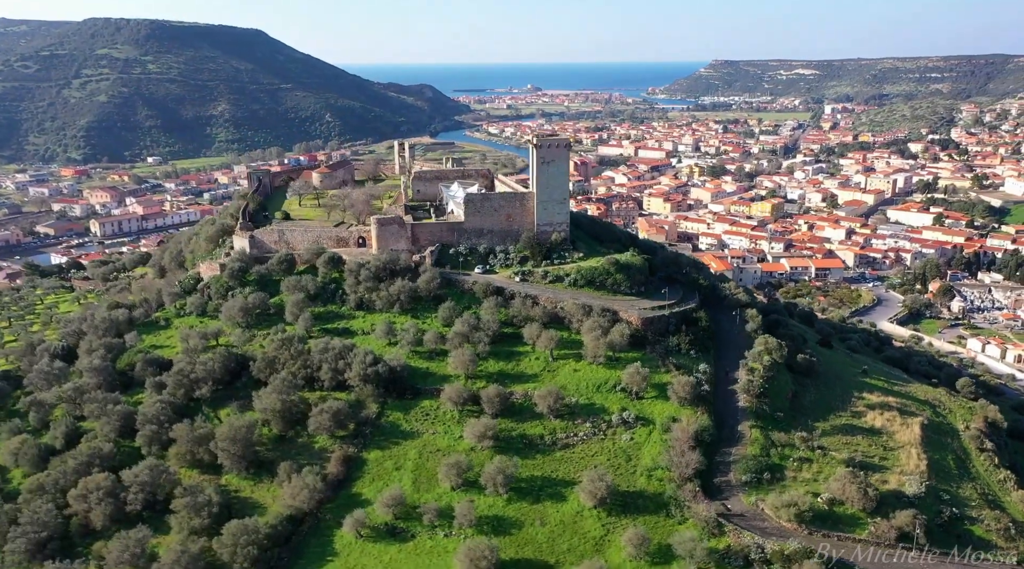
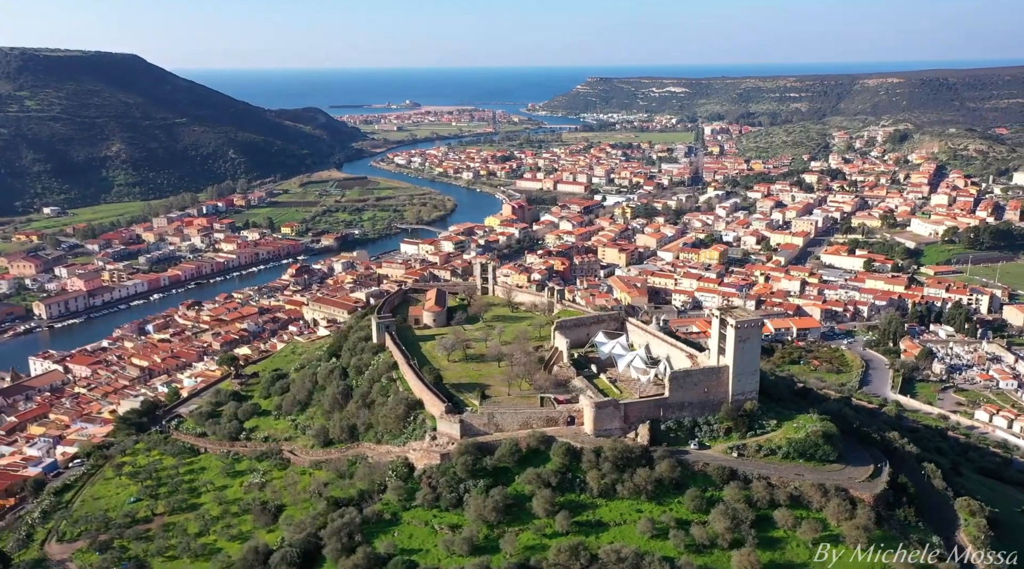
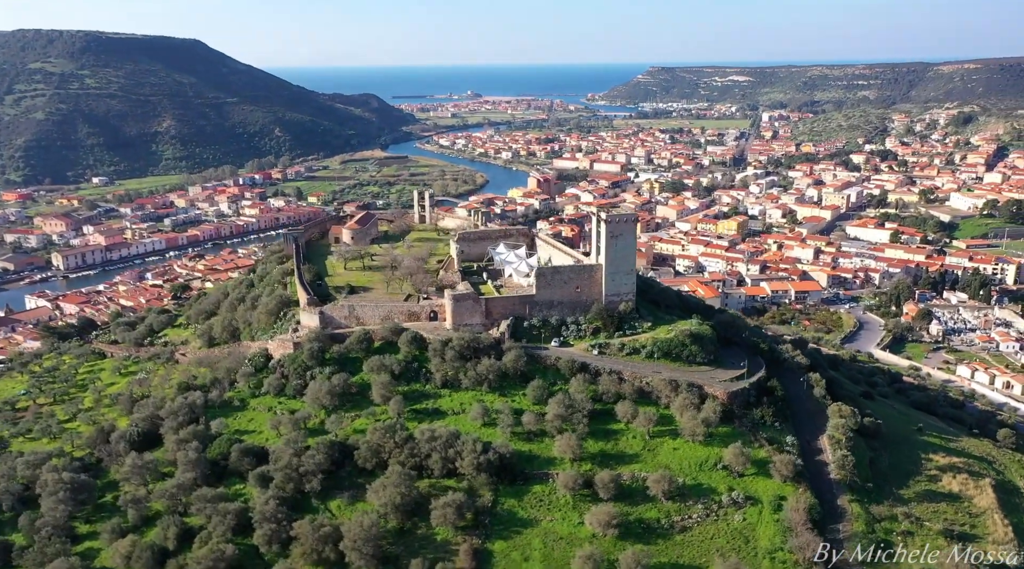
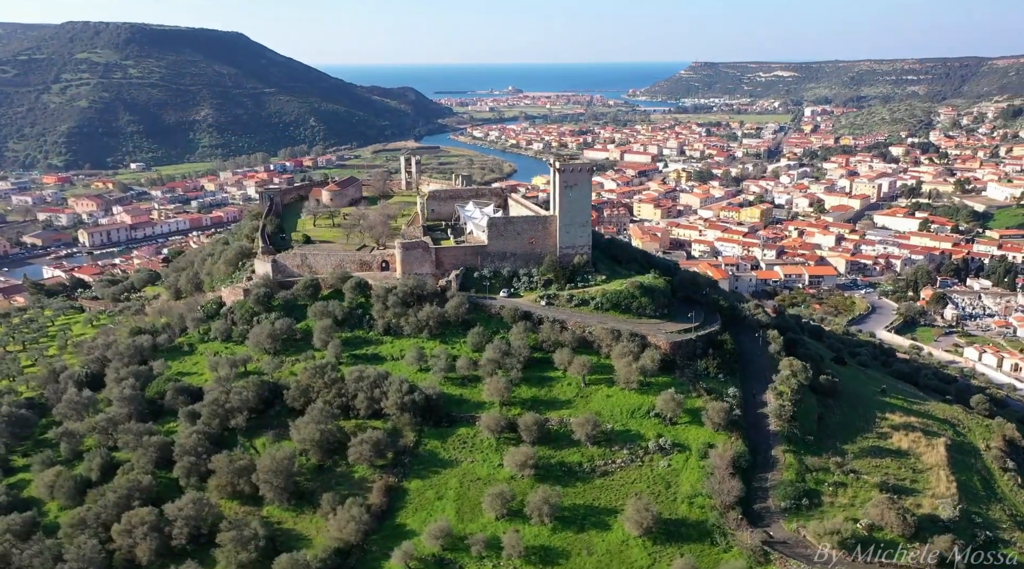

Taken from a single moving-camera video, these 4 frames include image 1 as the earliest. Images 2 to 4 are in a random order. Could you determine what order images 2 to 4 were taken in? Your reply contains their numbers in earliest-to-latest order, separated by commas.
4, 3, 2
